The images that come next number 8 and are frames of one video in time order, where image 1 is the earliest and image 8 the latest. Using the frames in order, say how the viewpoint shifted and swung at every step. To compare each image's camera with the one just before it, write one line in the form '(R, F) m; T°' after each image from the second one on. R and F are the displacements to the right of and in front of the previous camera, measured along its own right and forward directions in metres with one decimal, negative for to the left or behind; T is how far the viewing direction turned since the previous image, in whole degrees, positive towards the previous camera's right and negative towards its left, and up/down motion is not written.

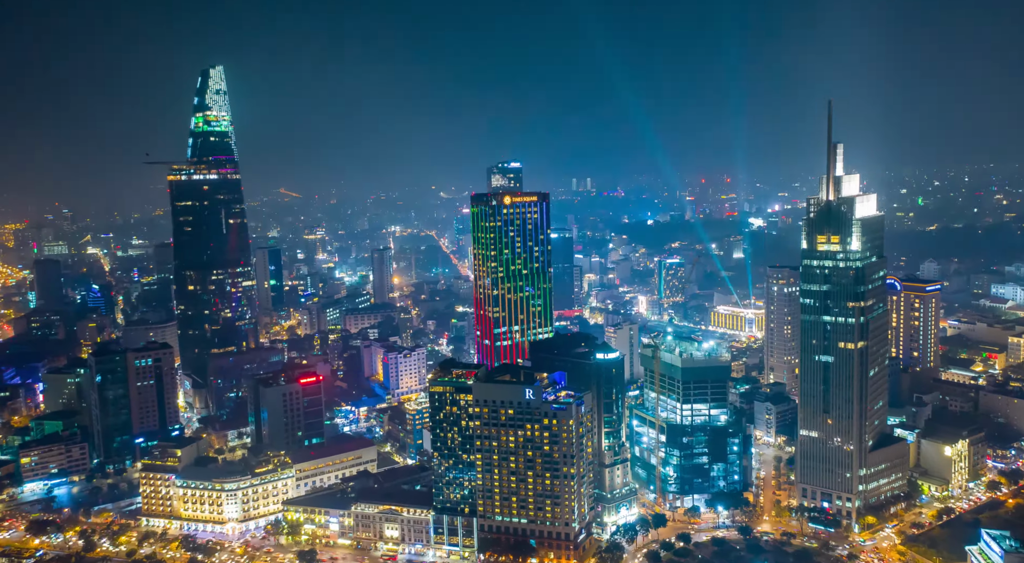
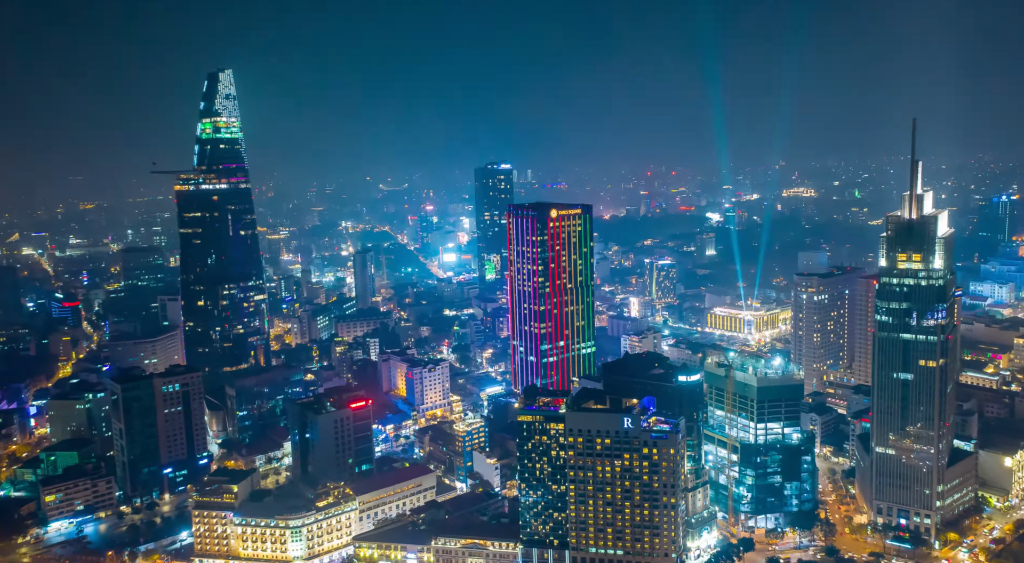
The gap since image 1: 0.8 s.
(-2.4, +0.6) m; +4°
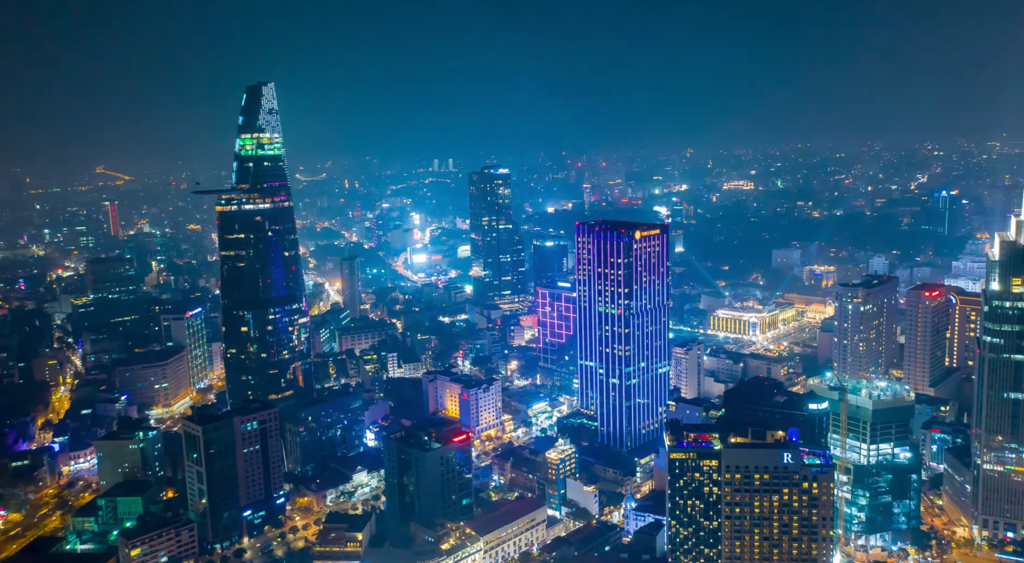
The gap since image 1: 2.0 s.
(-3.5, +0.5) m; +6°
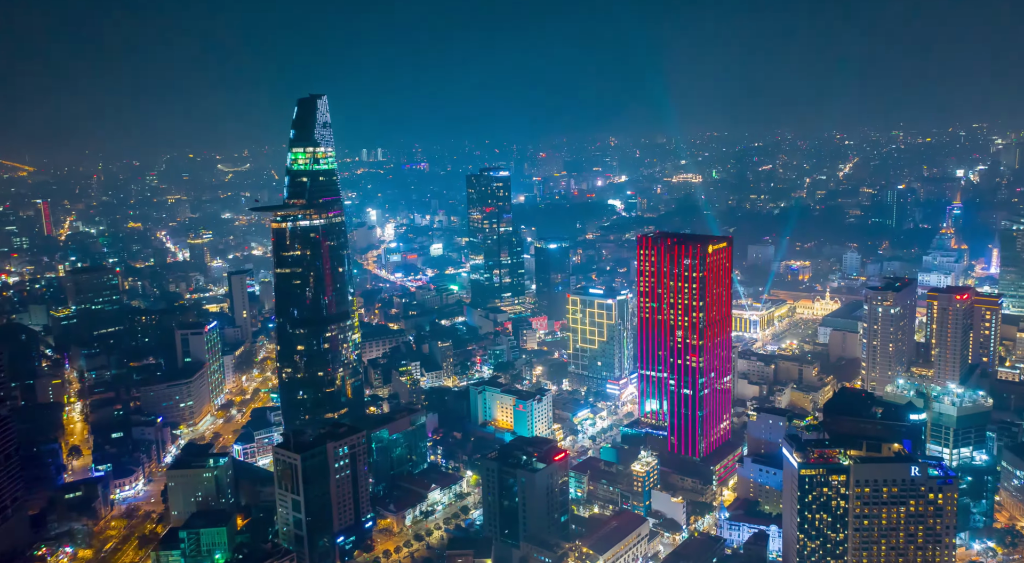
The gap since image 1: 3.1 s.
(-3.3, 0.0) m; +5°
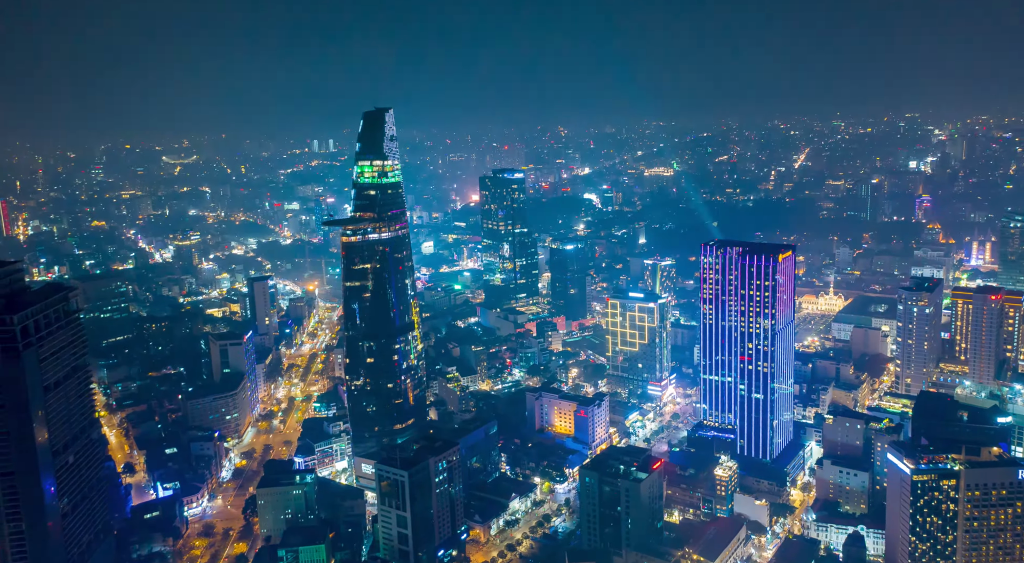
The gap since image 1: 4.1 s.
(-2.9, -0.1) m; +3°
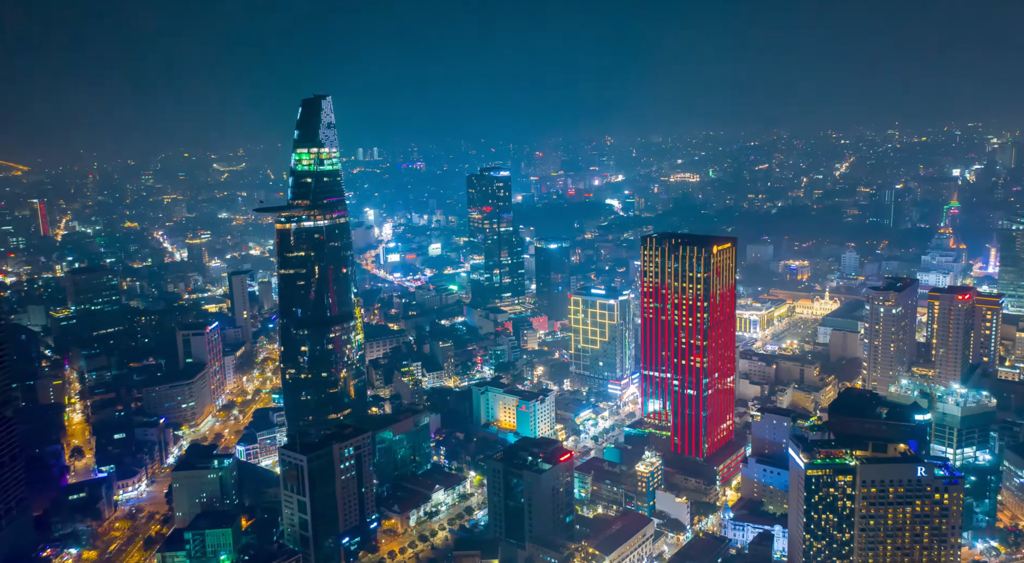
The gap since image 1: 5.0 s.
(+2.7, +0.3) m; -3°
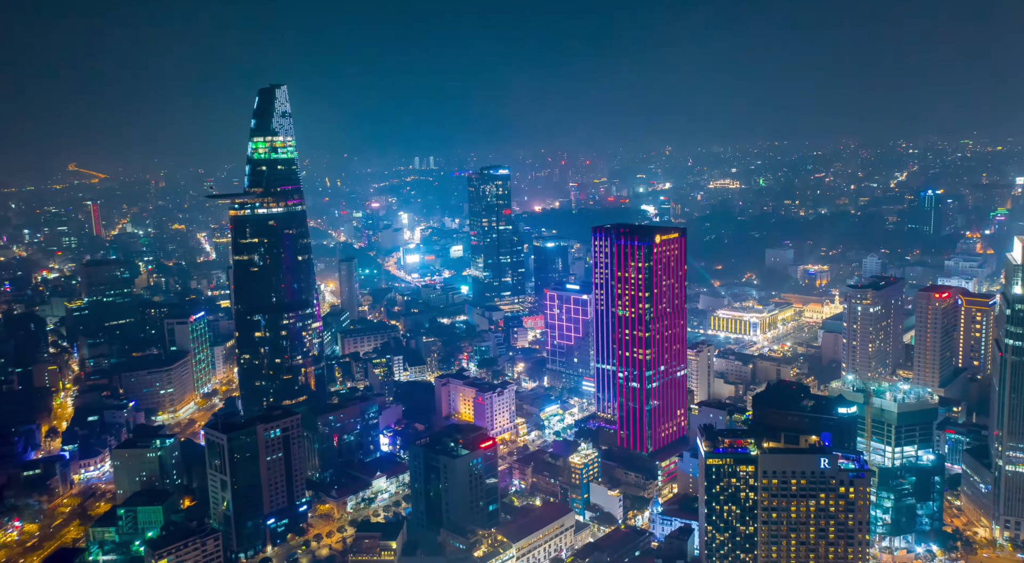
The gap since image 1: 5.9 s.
(+2.6, +0.2) m; -4°
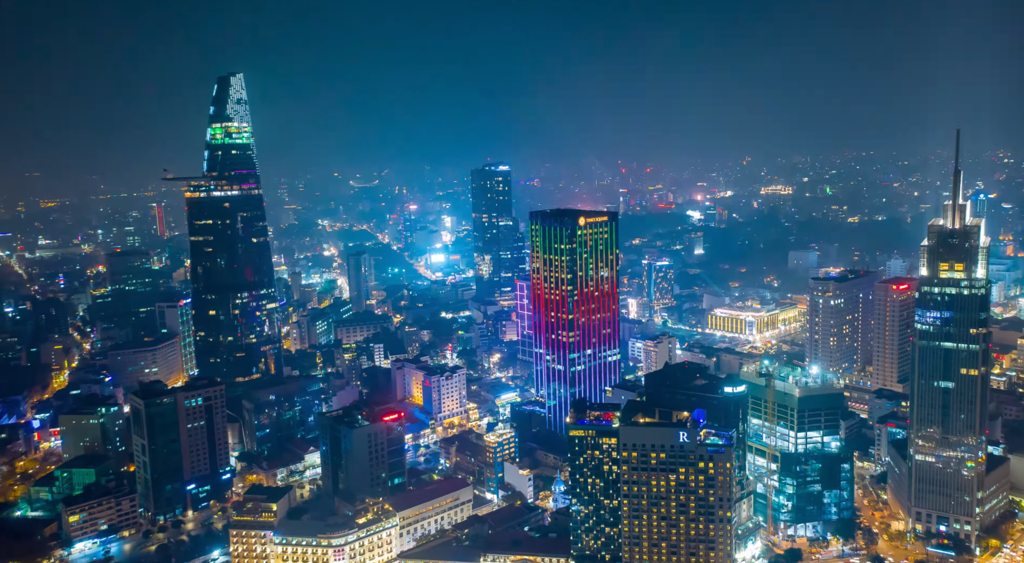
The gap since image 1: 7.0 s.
(+3.2, 0.0) m; -5°
